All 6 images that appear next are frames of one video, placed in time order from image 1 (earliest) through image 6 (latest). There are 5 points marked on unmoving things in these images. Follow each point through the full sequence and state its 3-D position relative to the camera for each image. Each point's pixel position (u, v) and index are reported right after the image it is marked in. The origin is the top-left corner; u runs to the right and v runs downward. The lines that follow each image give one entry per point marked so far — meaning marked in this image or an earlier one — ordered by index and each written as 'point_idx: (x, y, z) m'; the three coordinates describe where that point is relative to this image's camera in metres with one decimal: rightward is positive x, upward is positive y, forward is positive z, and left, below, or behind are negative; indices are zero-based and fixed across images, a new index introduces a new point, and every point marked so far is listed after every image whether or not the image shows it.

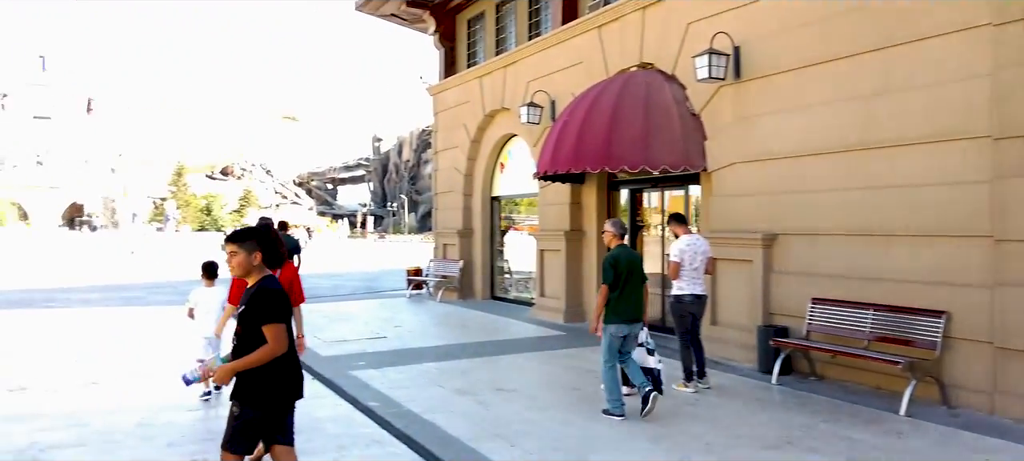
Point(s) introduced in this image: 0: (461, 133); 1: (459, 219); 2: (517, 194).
0: (-1.0, +1.9, +14.4) m
1: (-1.0, +0.2, +14.6) m
2: (+0.1, +0.7, +13.4) m
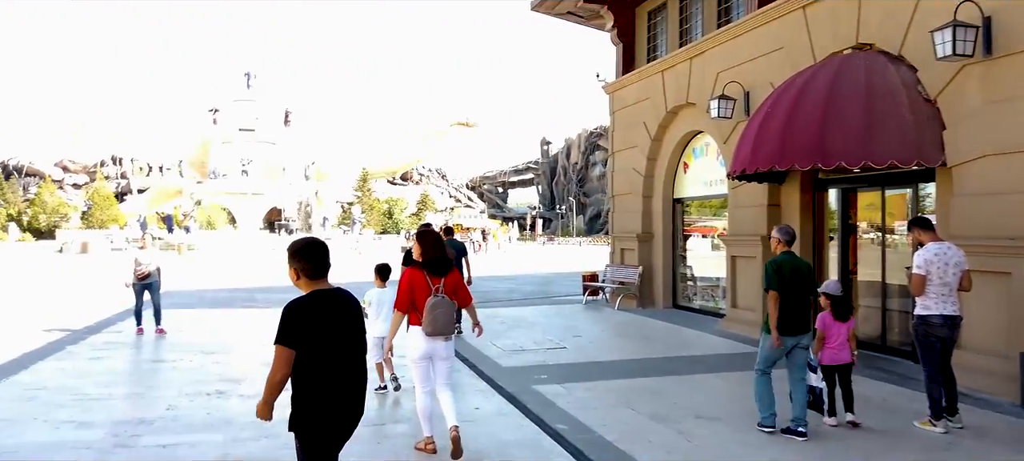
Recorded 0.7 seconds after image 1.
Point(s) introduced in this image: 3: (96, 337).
0: (+2.3, +1.8, +13.7) m
1: (+2.3, +0.1, +13.8) m
2: (+3.2, +0.6, +12.5) m
3: (-5.5, -1.4, +10.0) m
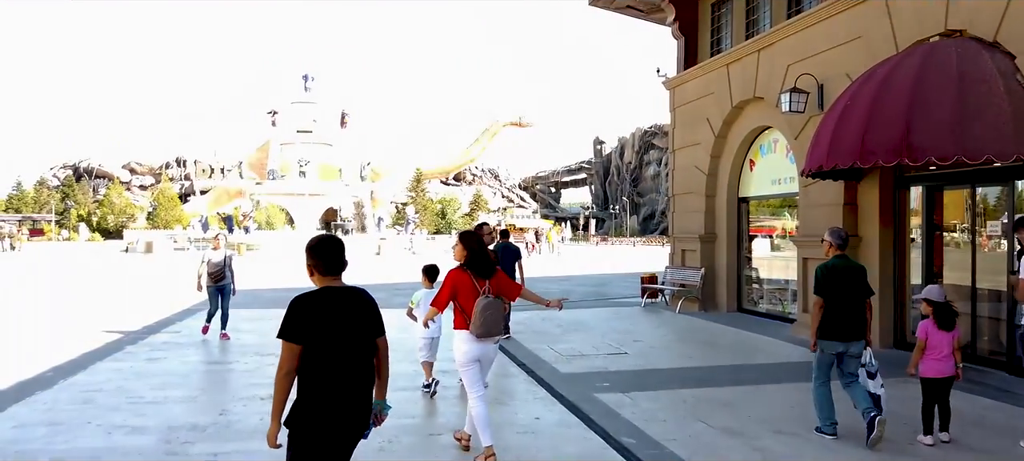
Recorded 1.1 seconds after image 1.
0: (+3.3, +1.8, +13.1) m
1: (+3.3, +0.1, +13.3) m
2: (+4.1, +0.6, +11.9) m
3: (-4.8, -1.4, +10.1) m
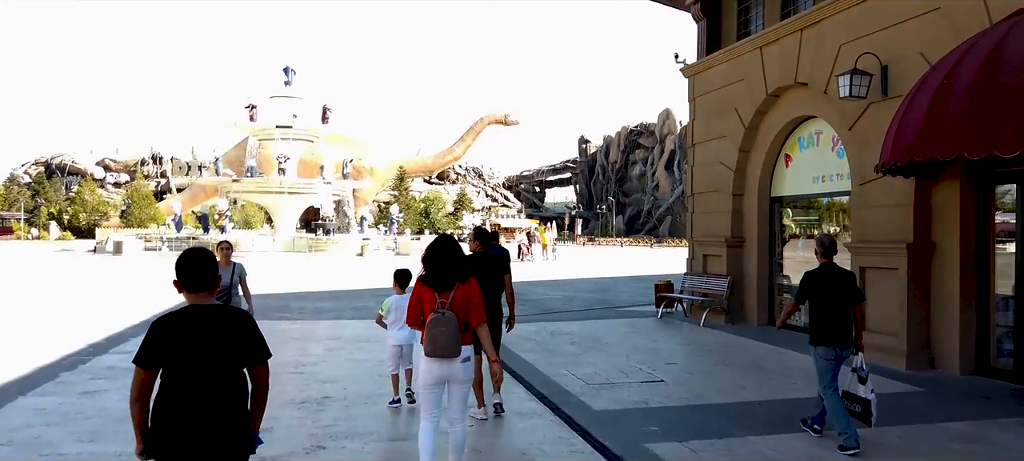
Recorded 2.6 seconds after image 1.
0: (+3.4, +1.7, +11.8) m
1: (+3.4, +0.1, +11.9) m
2: (+4.2, +0.5, +10.5) m
3: (-4.6, -1.4, +8.5) m
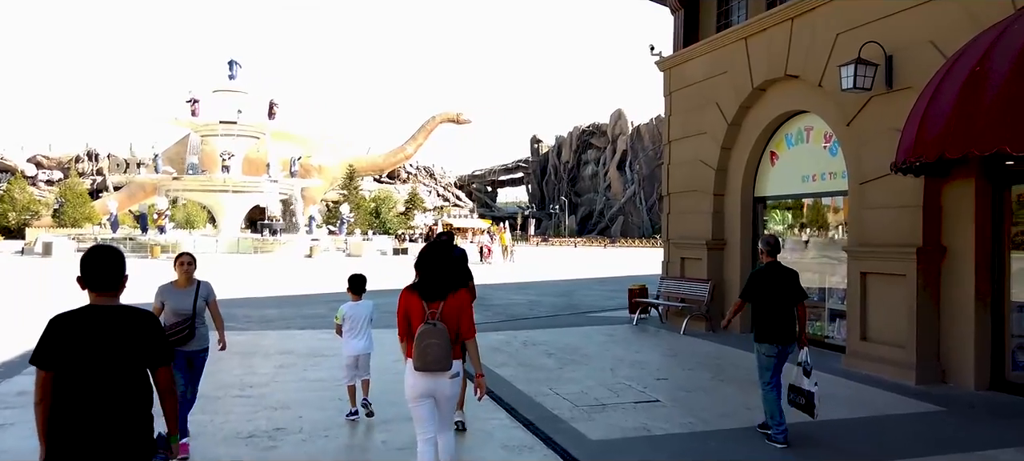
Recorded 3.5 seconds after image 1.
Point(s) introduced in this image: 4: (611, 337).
0: (+2.9, +1.7, +11.1) m
1: (+2.9, +0.1, +11.2) m
2: (+3.8, +0.5, +9.9) m
3: (-4.9, -1.5, +7.3) m
4: (+1.4, -1.5, +10.7) m
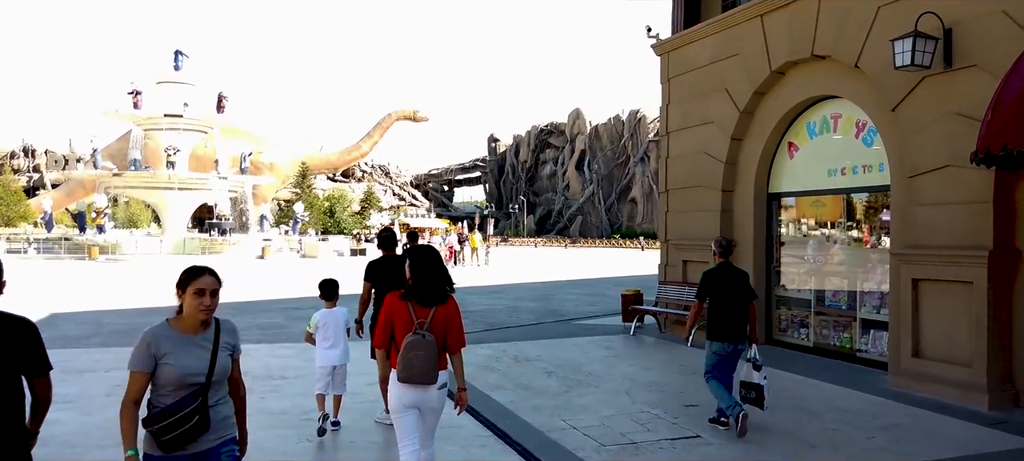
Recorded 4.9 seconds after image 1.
0: (+2.8, +1.7, +10.0) m
1: (+2.7, +0.1, +10.1) m
2: (+3.7, +0.5, +8.9) m
3: (-4.8, -1.5, +5.7) m
4: (+1.2, -1.5, +9.6) m
